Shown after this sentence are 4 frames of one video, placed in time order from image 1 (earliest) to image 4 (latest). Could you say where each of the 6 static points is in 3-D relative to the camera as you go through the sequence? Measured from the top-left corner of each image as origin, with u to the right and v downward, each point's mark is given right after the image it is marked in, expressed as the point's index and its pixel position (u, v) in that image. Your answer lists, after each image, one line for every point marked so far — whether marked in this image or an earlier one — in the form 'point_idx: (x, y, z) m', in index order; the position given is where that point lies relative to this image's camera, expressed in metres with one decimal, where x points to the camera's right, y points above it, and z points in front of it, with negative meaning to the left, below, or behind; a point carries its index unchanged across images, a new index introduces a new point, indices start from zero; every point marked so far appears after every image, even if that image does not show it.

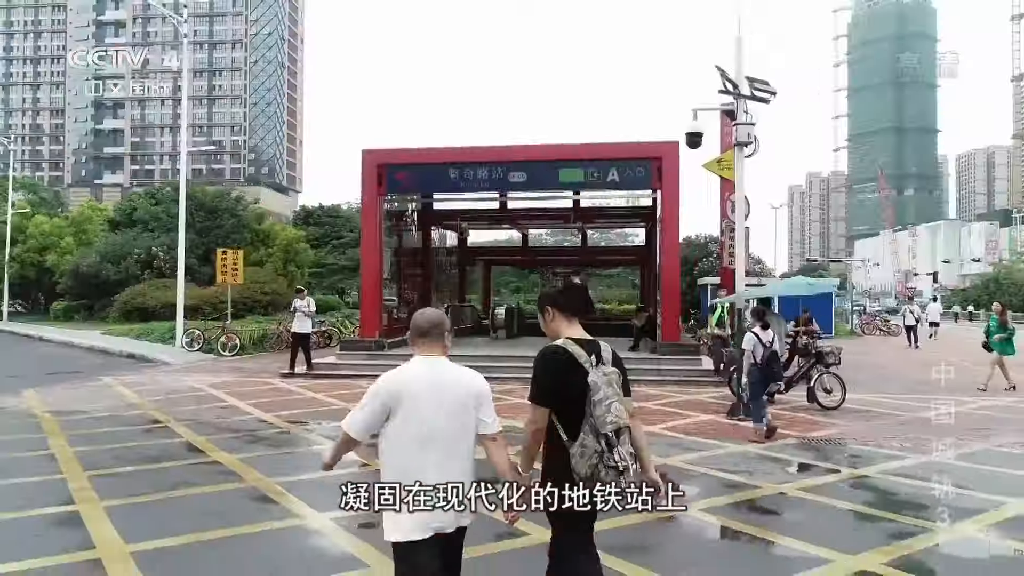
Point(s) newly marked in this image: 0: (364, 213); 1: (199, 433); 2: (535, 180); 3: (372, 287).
0: (-2.7, +1.4, +13.4) m
1: (-3.2, -1.5, +7.4) m
2: (+0.4, +2.0, +12.9) m
3: (-2.6, 0.0, +13.4) m
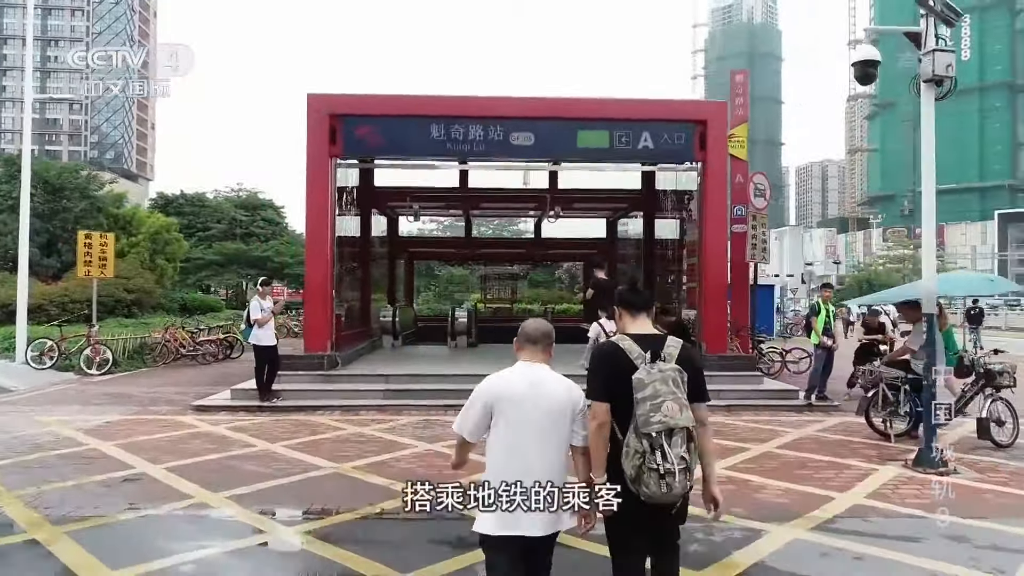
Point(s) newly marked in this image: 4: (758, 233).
0: (-2.7, +1.5, +9.8) m
1: (-2.1, -1.5, +3.8) m
2: (+0.5, +2.0, +9.9) m
3: (-2.6, +0.1, +9.8) m
4: (+4.2, +0.9, +12.2) m
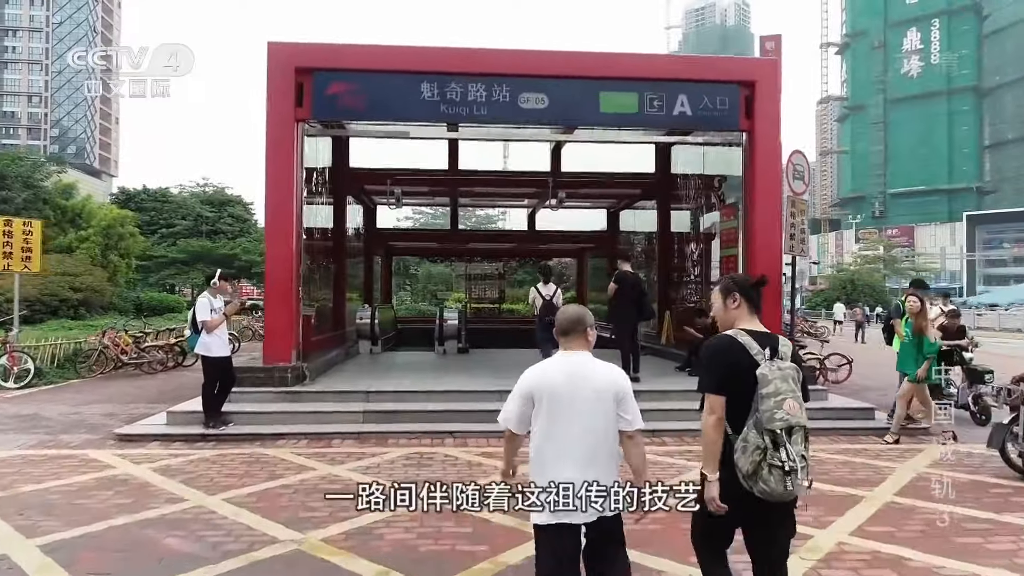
0: (-2.6, +1.5, +7.9) m
1: (-1.8, -1.4, +1.9) m
2: (+0.5, +2.1, +8.1) m
3: (-2.5, +0.1, +7.9) m
4: (+4.2, +1.0, +10.6) m
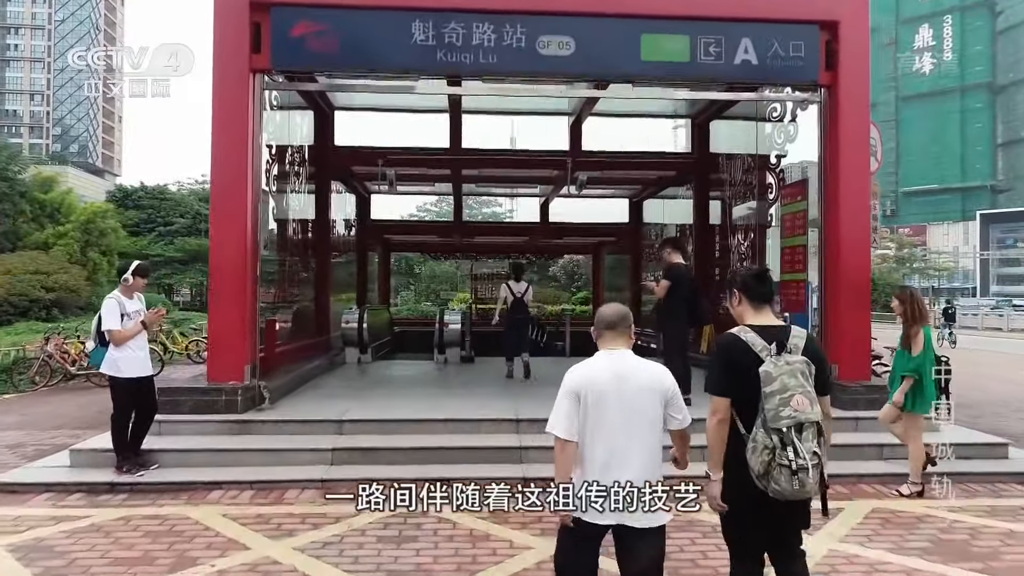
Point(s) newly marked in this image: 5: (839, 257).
0: (-2.5, +1.5, +6.2) m
1: (-1.7, -1.4, +0.2) m
2: (+0.7, +2.1, +6.4) m
3: (-2.4, +0.2, +6.2) m
4: (+4.4, +1.0, +8.8) m
5: (+3.0, +0.3, +6.5) m
